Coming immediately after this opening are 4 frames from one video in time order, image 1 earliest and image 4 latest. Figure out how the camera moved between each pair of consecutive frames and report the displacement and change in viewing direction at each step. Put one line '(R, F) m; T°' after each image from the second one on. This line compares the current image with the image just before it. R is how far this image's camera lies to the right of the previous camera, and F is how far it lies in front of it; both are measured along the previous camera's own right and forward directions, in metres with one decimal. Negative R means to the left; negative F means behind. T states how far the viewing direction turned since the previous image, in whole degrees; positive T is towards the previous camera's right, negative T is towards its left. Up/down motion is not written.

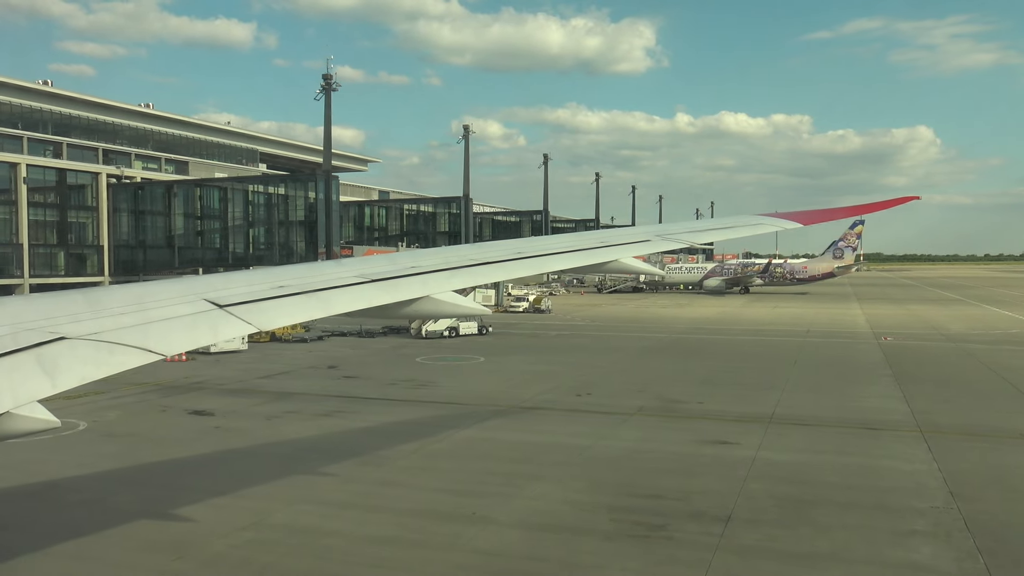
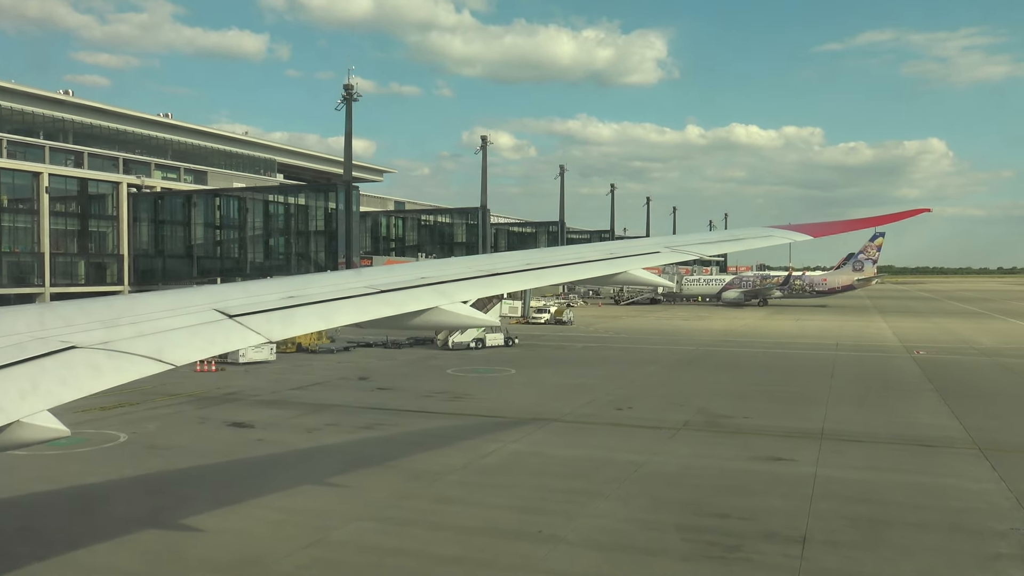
(-0.9, +0.2) m; -1°
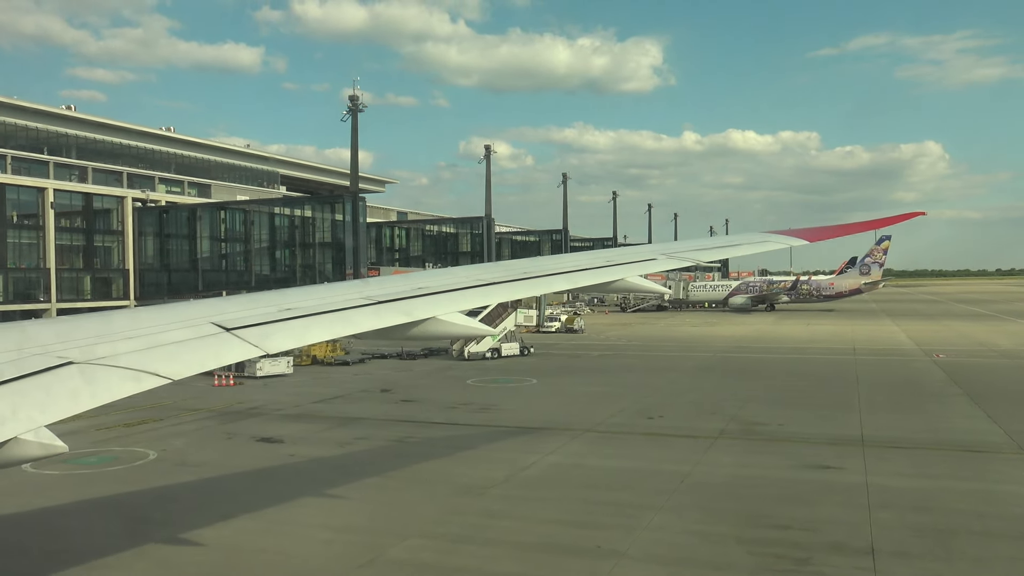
(-0.8, +0.2) m; 0°
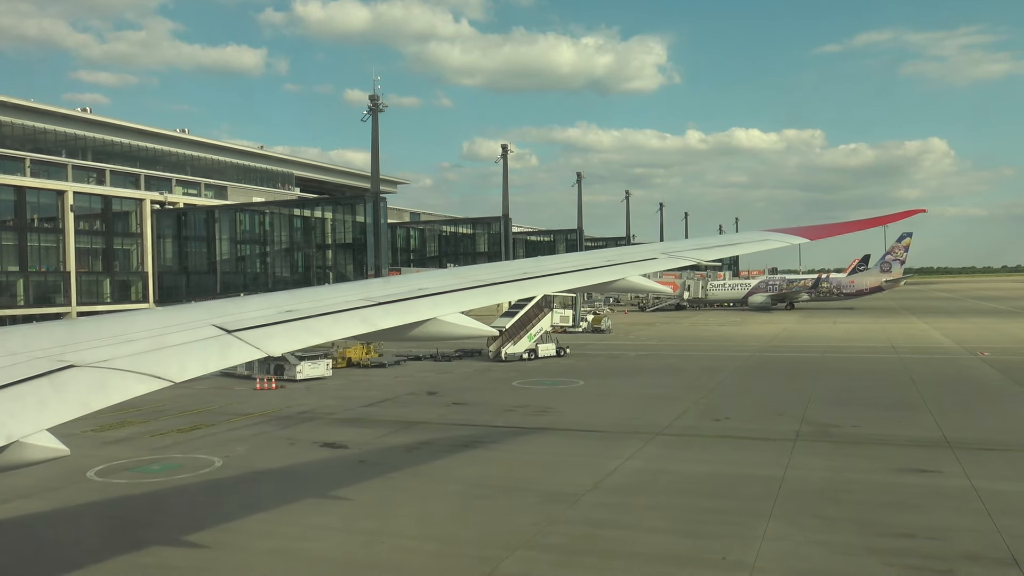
(-1.7, +0.4) m; 0°
